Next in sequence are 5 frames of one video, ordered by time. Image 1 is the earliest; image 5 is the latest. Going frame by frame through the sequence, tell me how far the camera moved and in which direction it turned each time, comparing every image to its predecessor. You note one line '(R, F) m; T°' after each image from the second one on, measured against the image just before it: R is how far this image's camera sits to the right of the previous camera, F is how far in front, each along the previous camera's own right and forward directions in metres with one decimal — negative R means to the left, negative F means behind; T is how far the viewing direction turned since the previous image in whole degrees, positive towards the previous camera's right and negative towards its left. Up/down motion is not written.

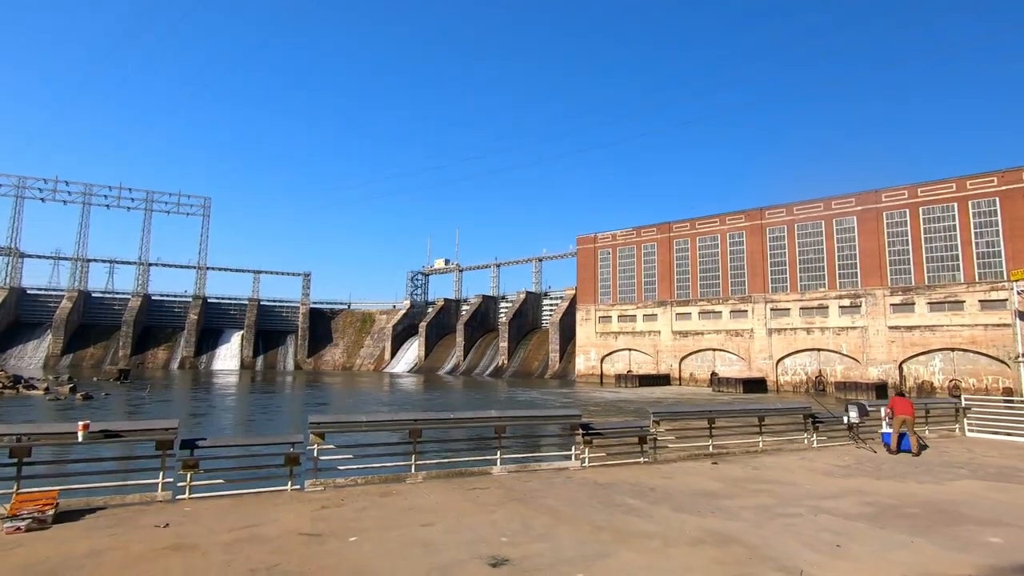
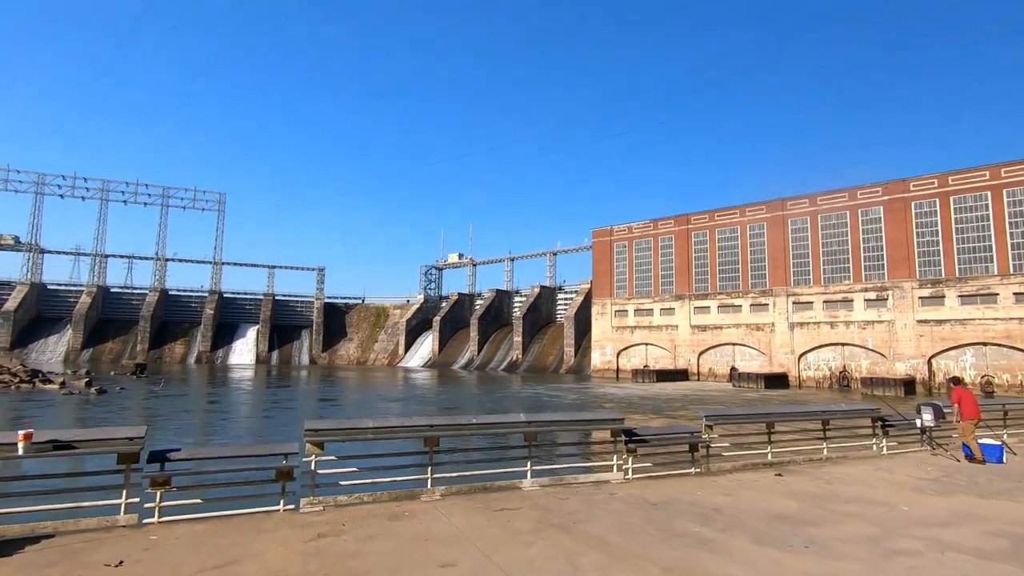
(-0.1, +0.5) m; -1°
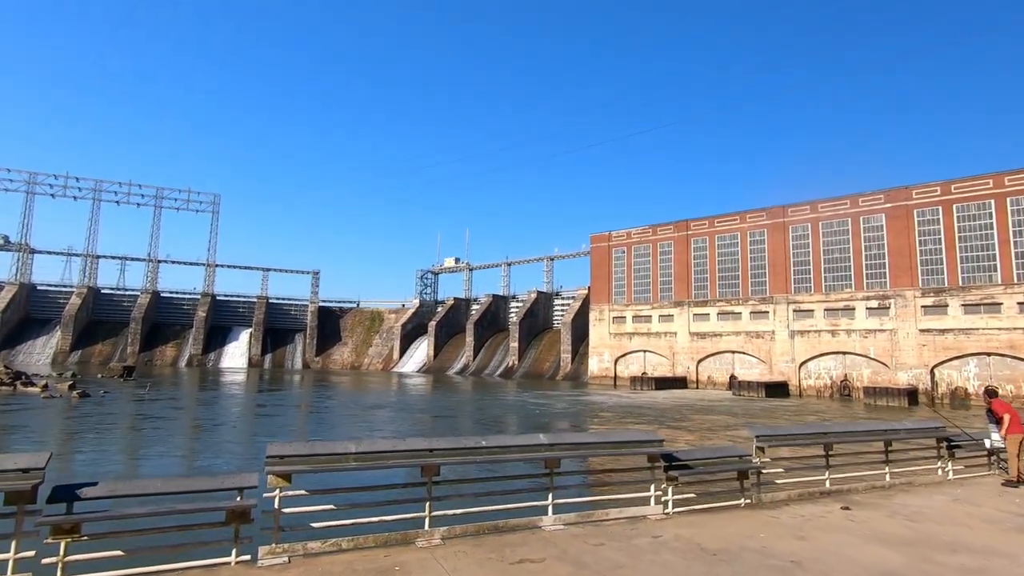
(-0.1, +0.6) m; 0°
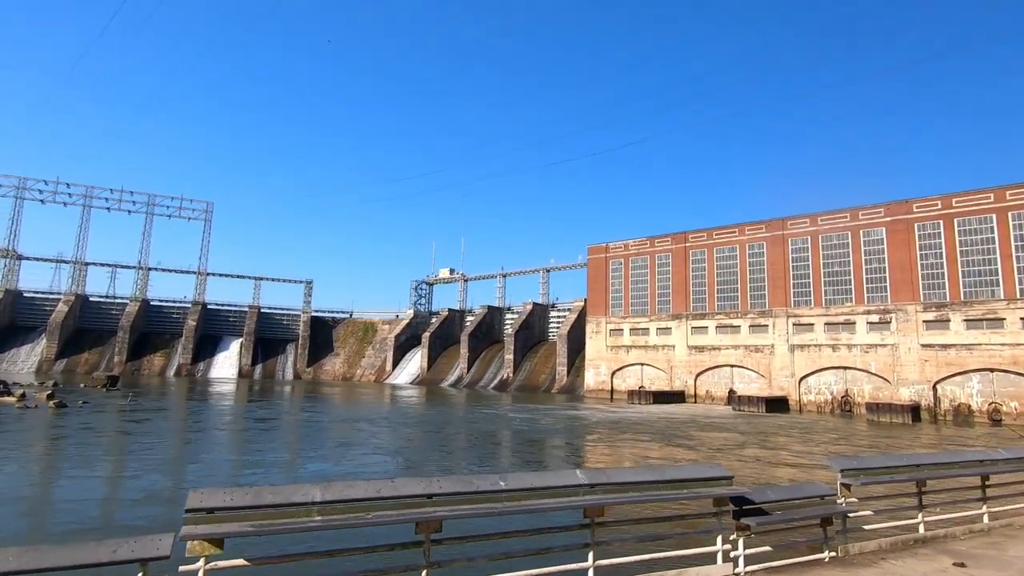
(-0.1, +0.6) m; +1°
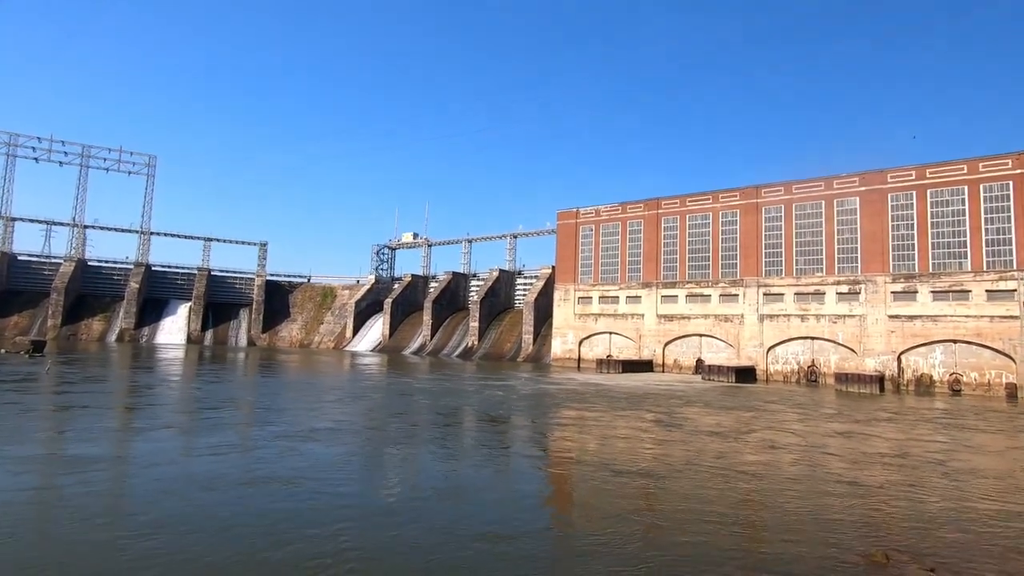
(-0.5, +1.4) m; +4°
